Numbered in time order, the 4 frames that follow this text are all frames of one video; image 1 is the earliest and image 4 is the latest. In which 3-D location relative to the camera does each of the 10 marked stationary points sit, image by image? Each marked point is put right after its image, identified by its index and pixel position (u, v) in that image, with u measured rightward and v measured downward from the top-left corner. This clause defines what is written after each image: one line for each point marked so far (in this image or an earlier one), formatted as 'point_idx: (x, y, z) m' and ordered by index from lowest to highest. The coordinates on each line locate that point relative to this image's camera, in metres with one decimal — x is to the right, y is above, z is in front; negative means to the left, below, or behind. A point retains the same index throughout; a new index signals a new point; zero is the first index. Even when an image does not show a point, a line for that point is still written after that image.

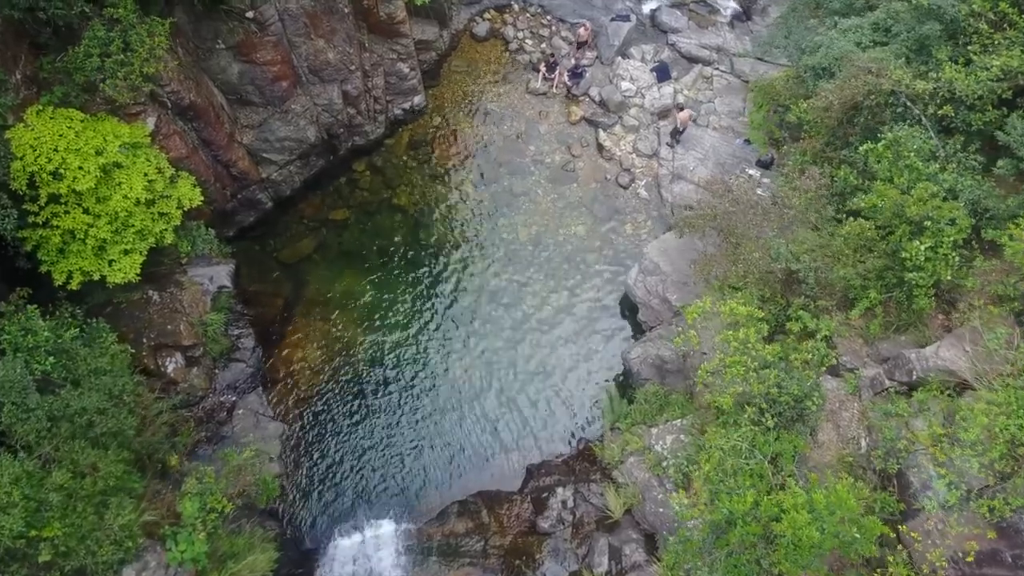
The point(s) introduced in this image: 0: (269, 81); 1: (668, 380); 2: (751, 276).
0: (-5.3, +4.5, +18.3) m
1: (+3.1, -1.9, +16.9) m
2: (+3.7, +0.1, +12.9) m
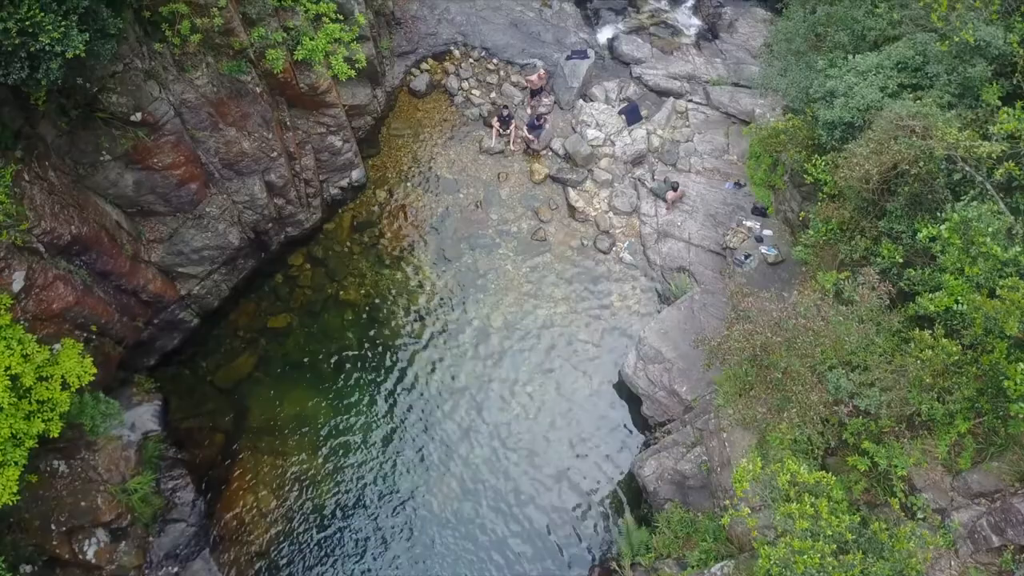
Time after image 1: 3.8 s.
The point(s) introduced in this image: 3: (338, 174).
0: (-6.1, +1.8, +15.2) m
1: (+3.0, -3.6, +14.2) m
2: (+3.6, -1.5, +10.3) m
3: (-3.9, +2.6, +19.1) m
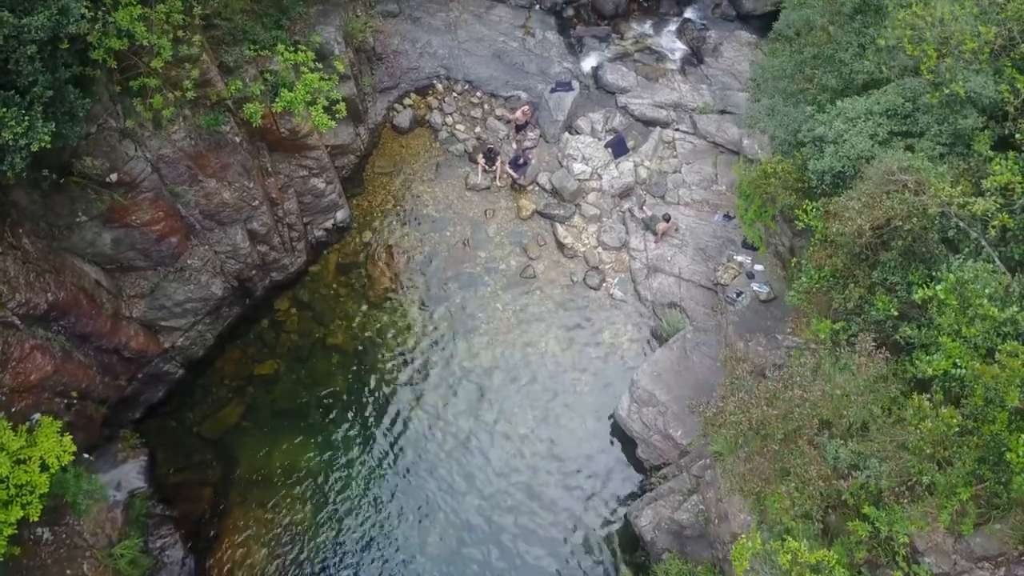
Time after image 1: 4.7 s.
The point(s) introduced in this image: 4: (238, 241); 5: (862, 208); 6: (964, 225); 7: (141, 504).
0: (-6.3, +0.8, +14.9) m
1: (+3.0, -4.3, +14.0) m
2: (+3.5, -2.3, +10.0) m
3: (-4.2, +1.6, +18.8) m
4: (-5.4, +0.9, +16.5) m
5: (+4.6, +1.1, +11.2) m
6: (+5.5, +0.8, +10.3) m
7: (-6.5, -3.9, +14.5) m
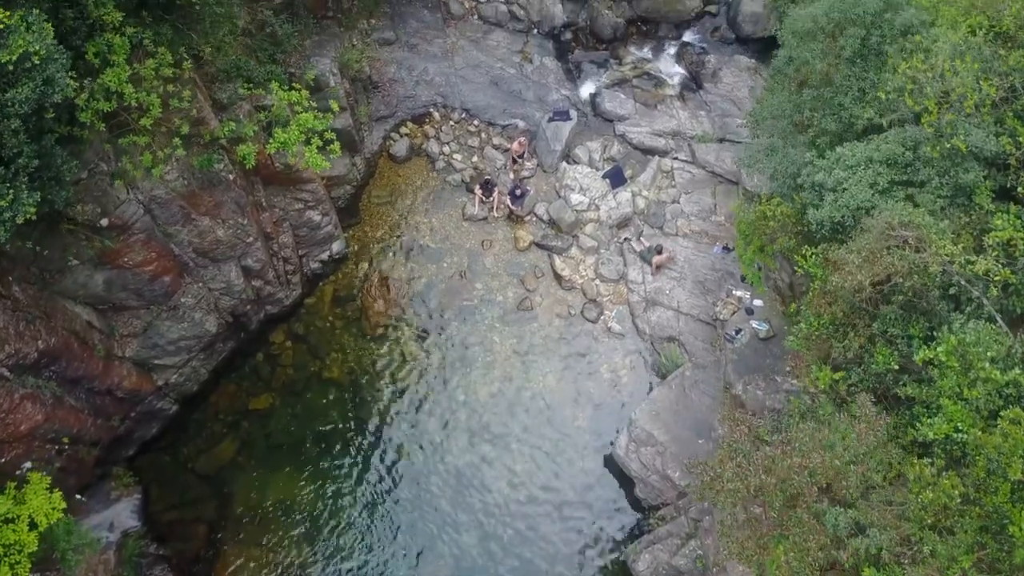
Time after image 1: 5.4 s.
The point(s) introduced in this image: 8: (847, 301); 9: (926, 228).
0: (-6.4, +0.1, +14.7) m
1: (+2.9, -5.0, +13.8) m
2: (+3.4, -3.0, +9.9) m
3: (-4.3, +0.9, +18.7) m
4: (-5.4, +0.2, +16.3) m
5: (+4.6, +0.4, +11.0) m
6: (+5.5, +0.1, +10.2) m
7: (-6.5, -4.6, +14.4) m
8: (+4.7, -0.1, +11.6) m
9: (+5.2, +0.8, +10.6) m
